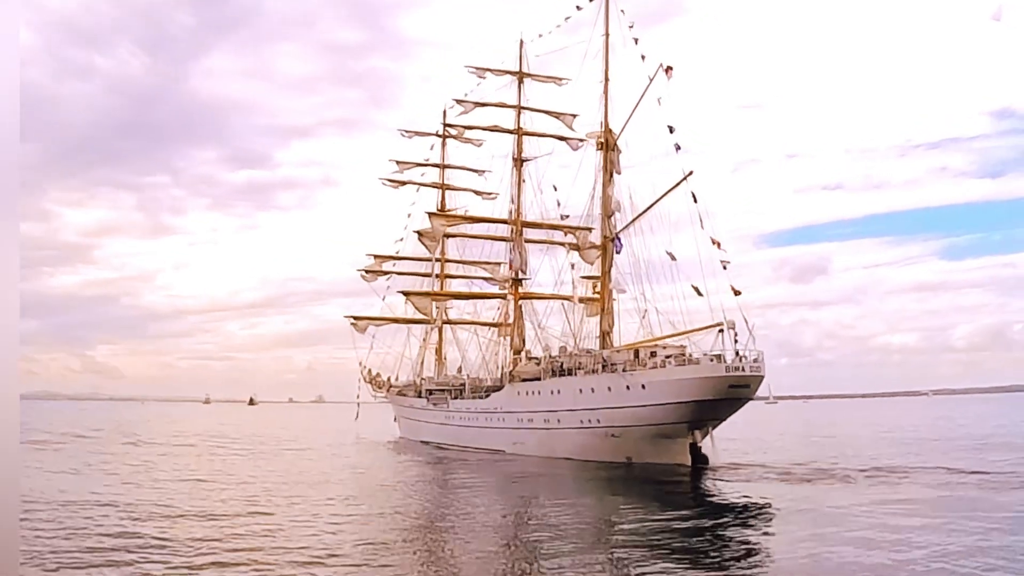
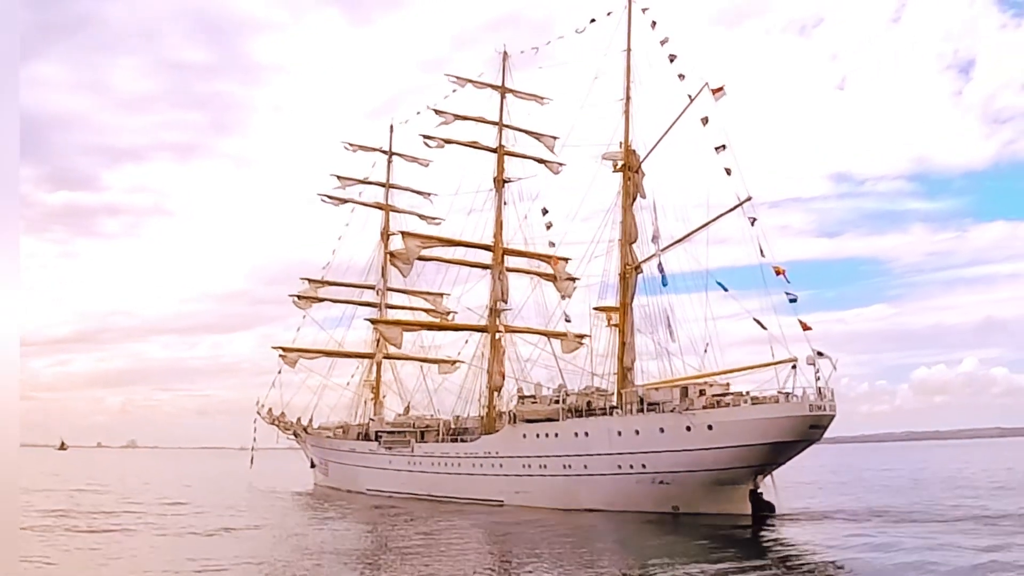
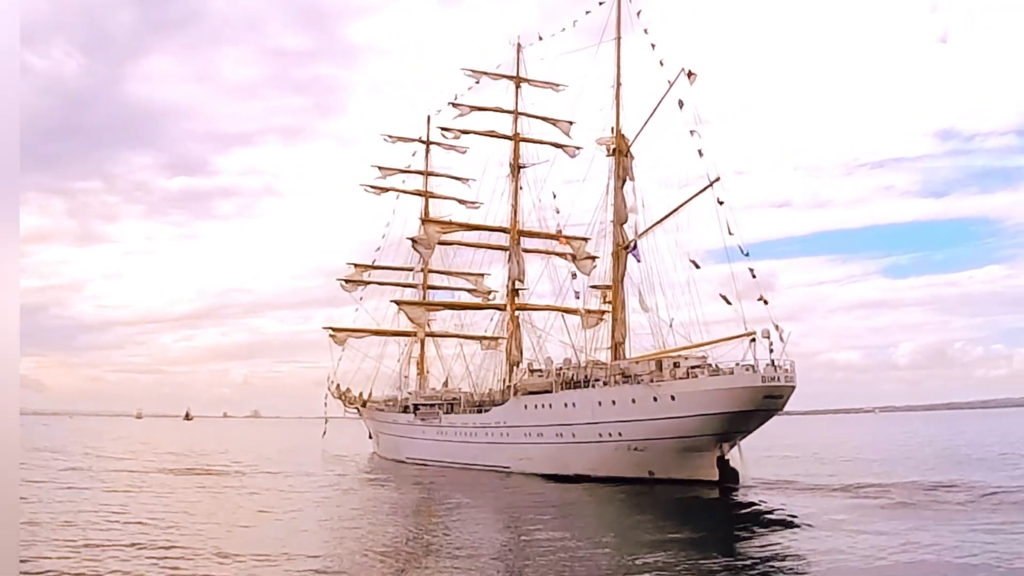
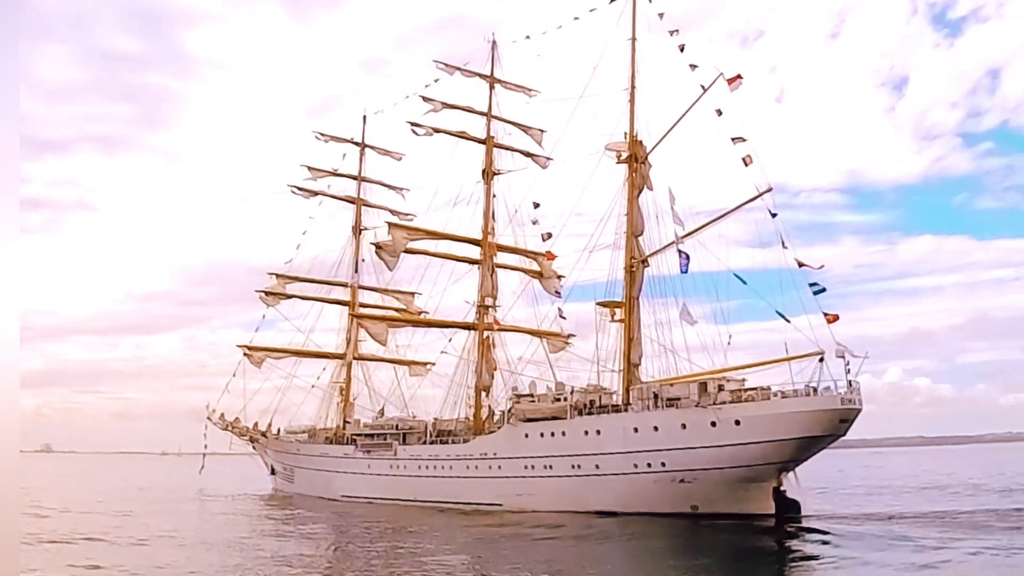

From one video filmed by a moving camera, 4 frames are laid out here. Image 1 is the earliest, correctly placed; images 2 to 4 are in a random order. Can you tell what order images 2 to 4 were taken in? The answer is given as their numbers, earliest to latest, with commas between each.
3, 2, 4
